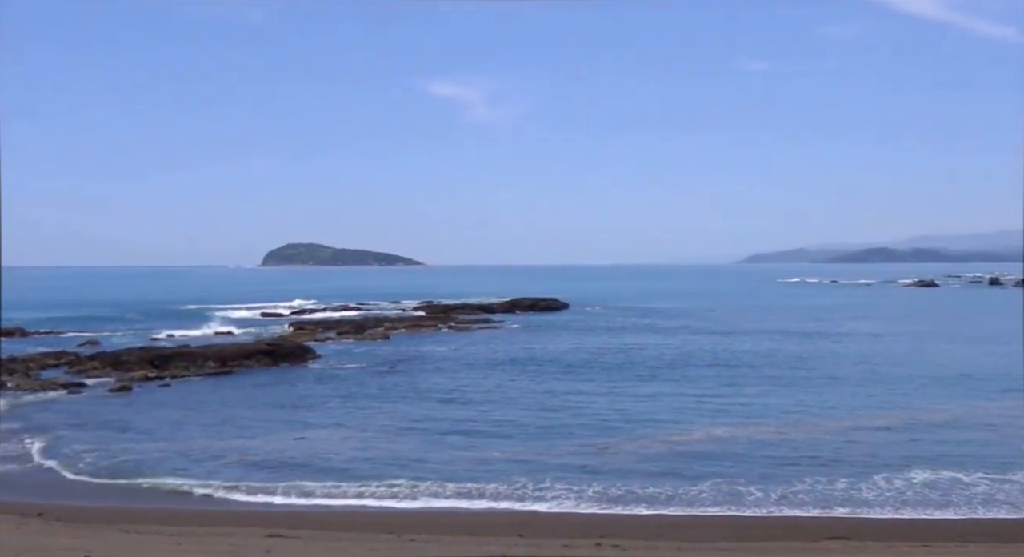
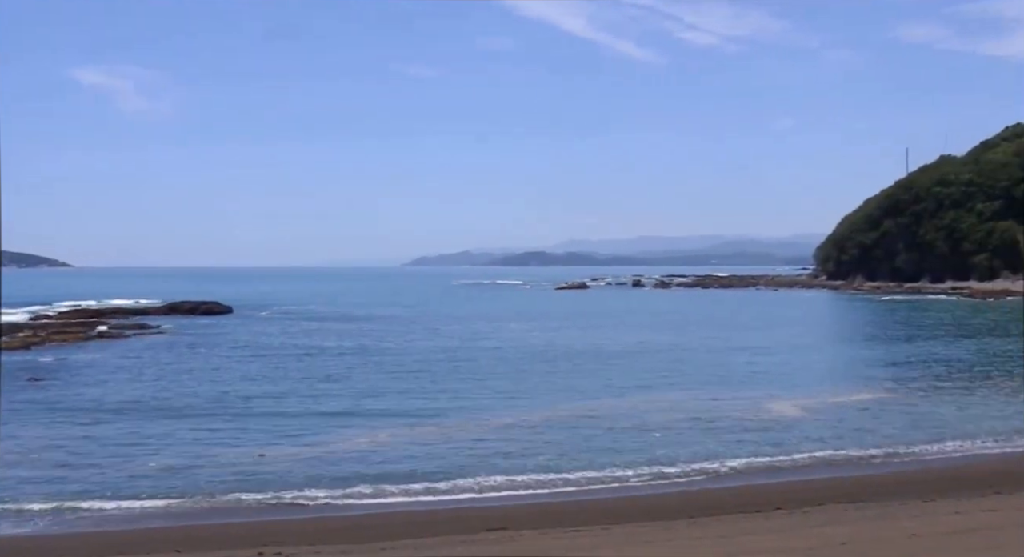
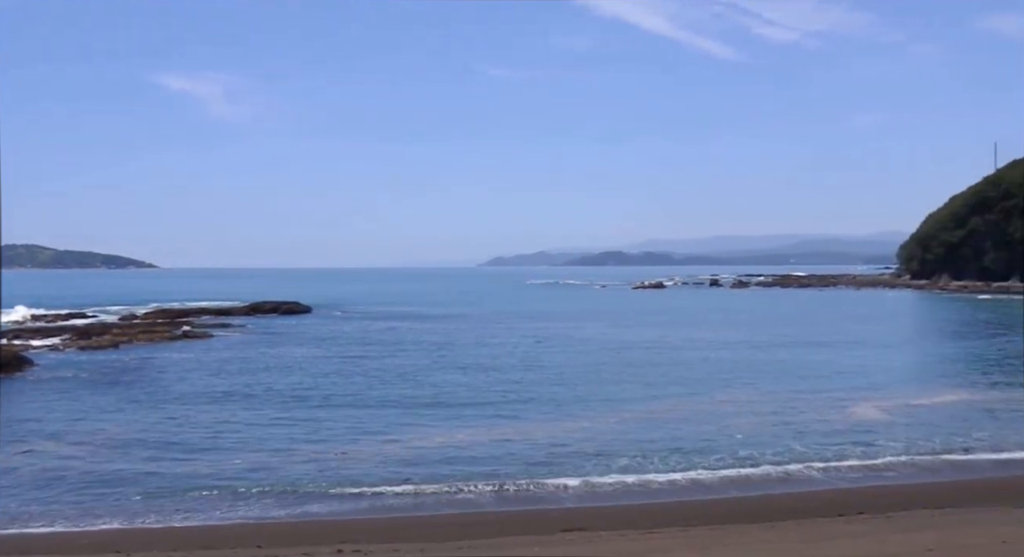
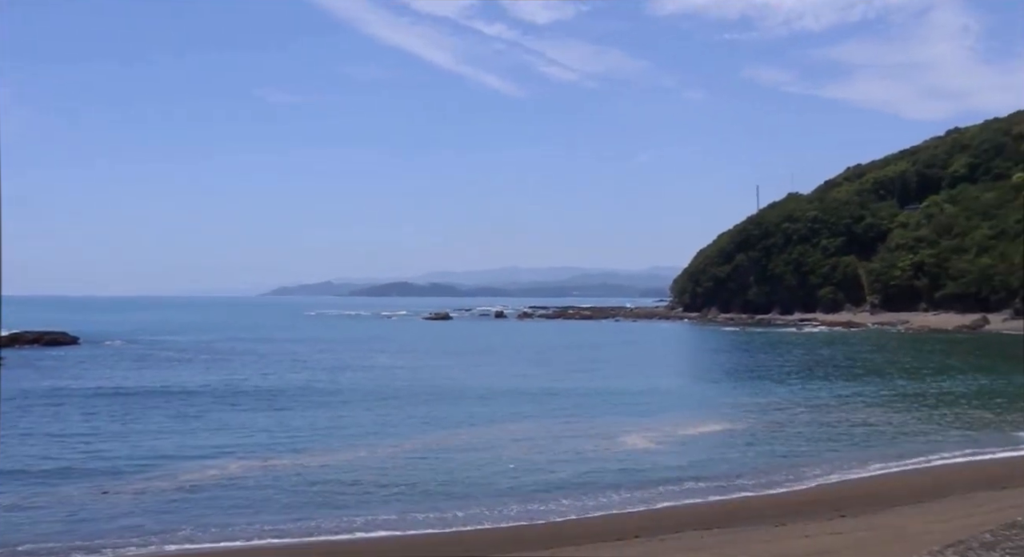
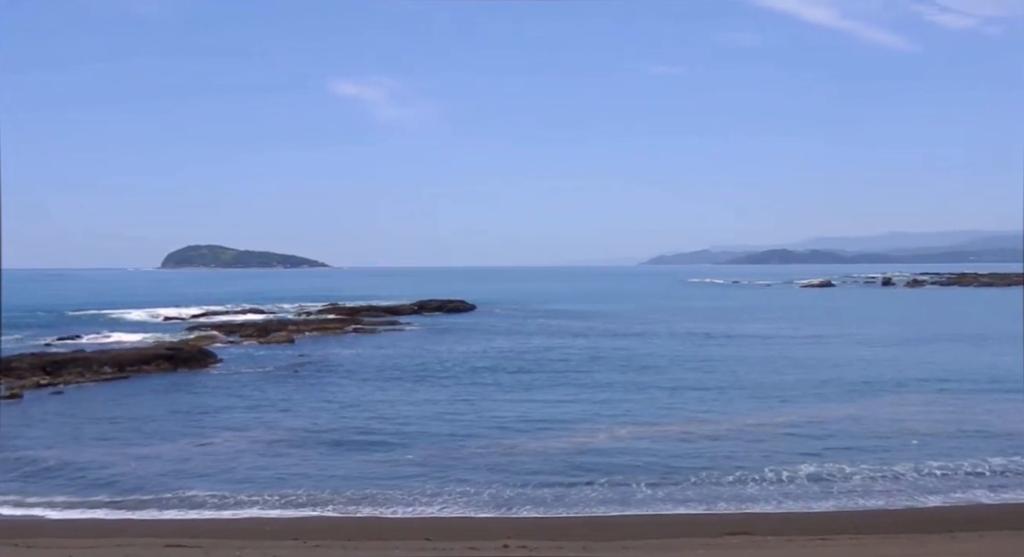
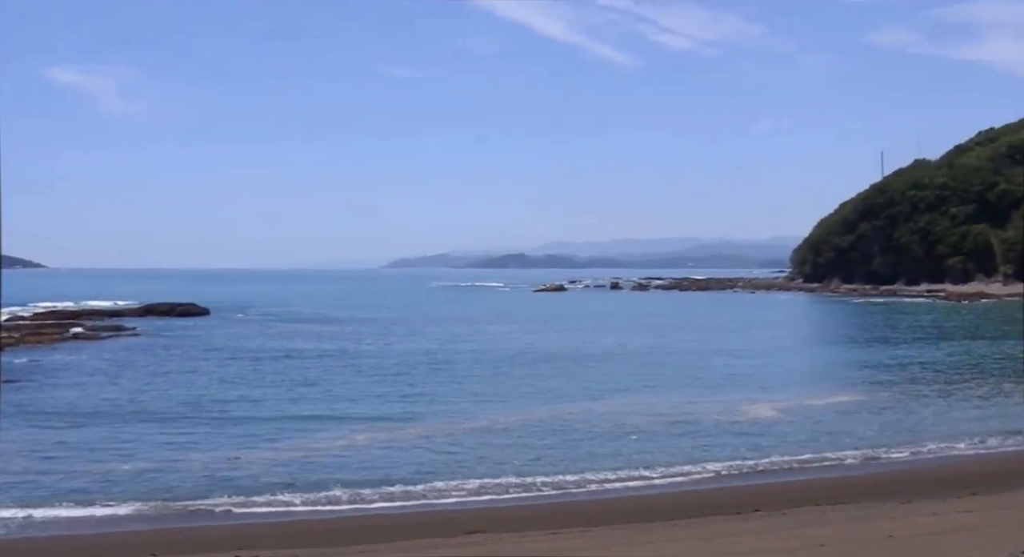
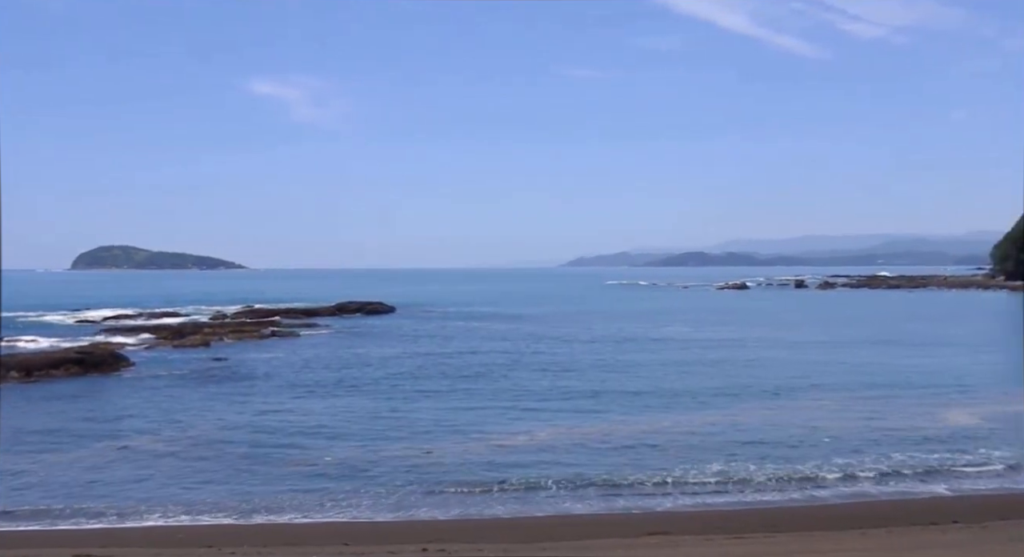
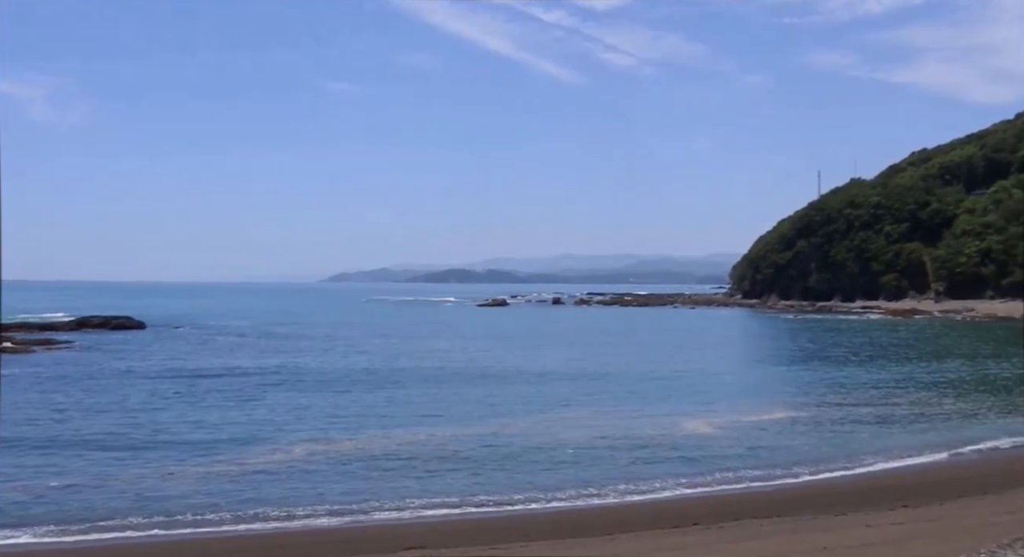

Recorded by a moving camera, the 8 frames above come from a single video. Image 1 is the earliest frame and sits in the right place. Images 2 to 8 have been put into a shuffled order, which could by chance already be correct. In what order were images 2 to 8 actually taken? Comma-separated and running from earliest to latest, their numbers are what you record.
5, 7, 3, 2, 6, 8, 4
